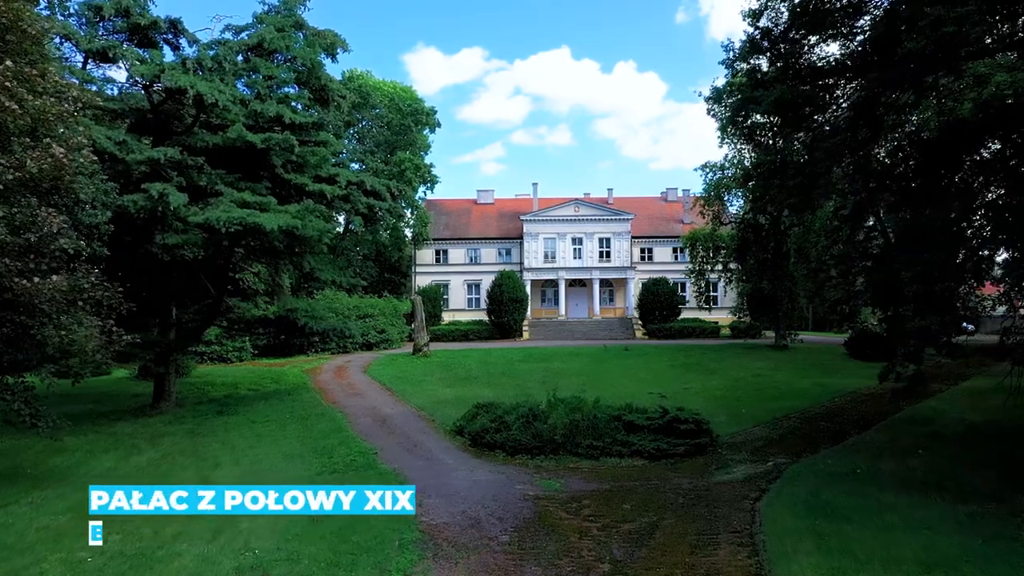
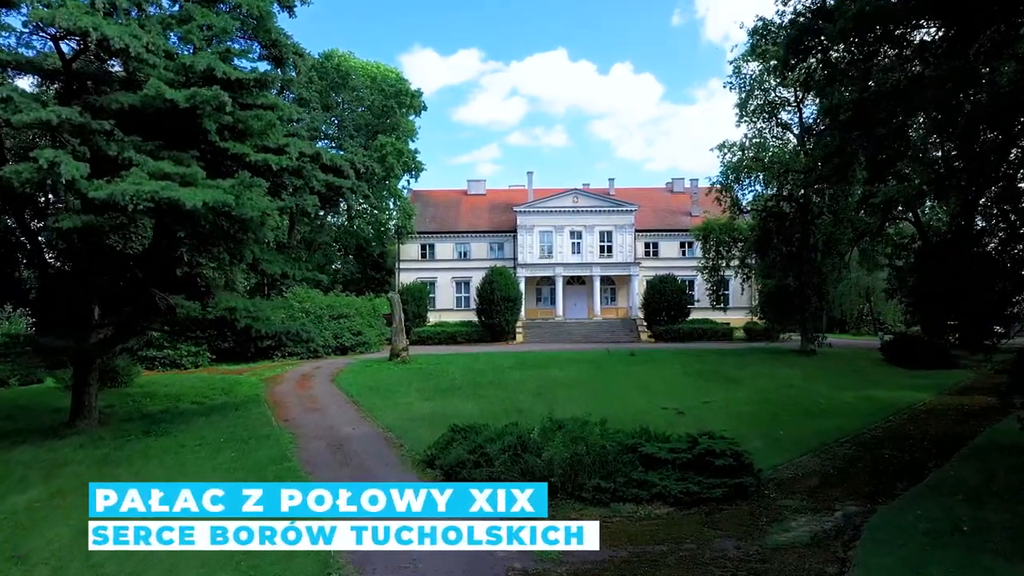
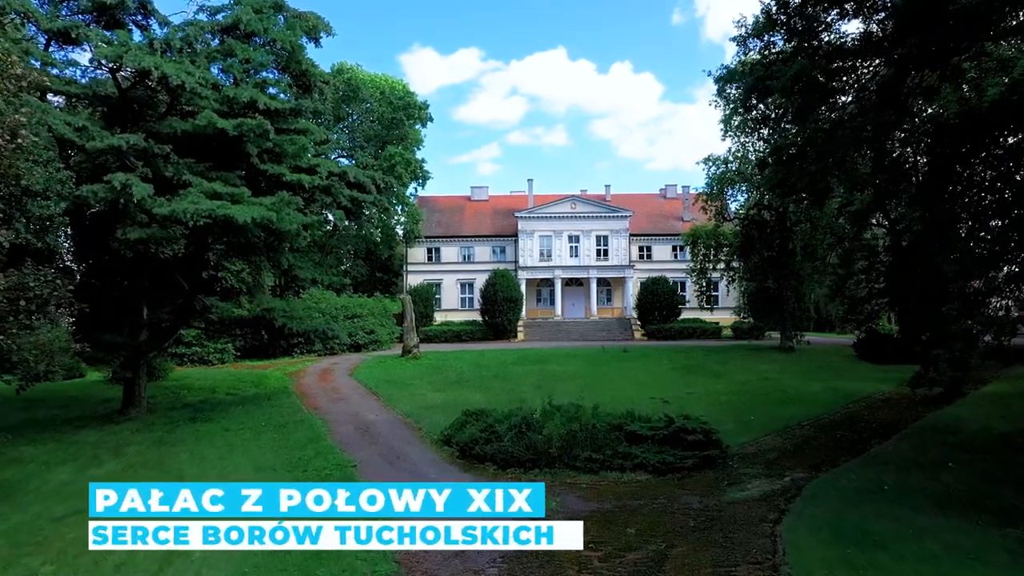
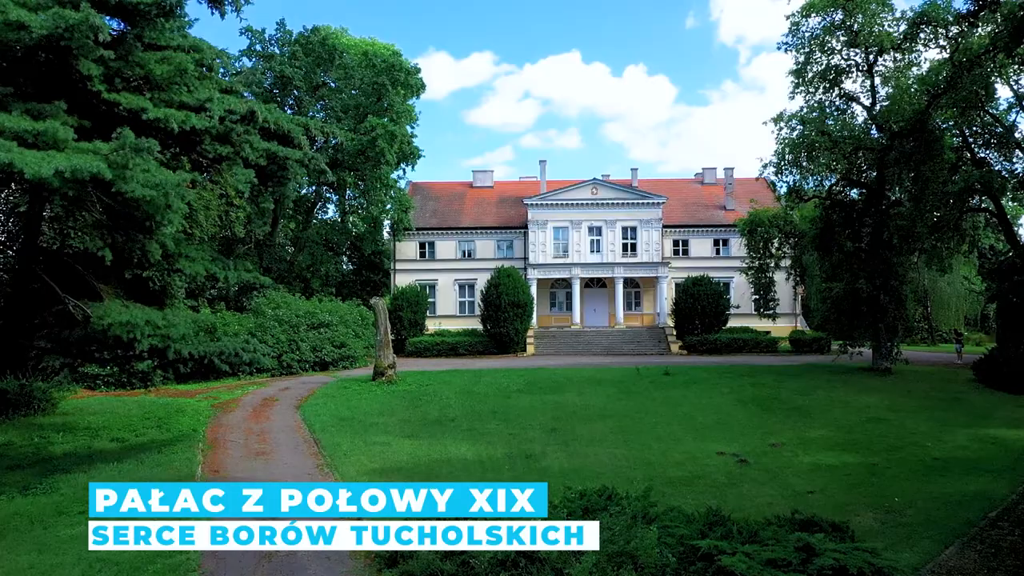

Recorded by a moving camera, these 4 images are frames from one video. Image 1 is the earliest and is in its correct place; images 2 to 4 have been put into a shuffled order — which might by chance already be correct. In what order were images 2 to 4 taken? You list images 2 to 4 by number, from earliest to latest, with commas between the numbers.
3, 2, 4
